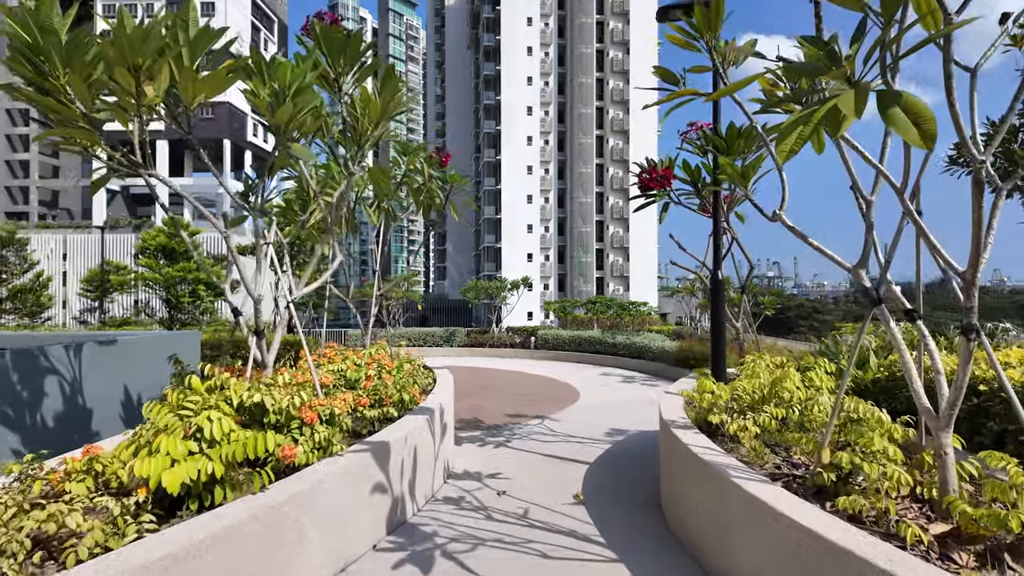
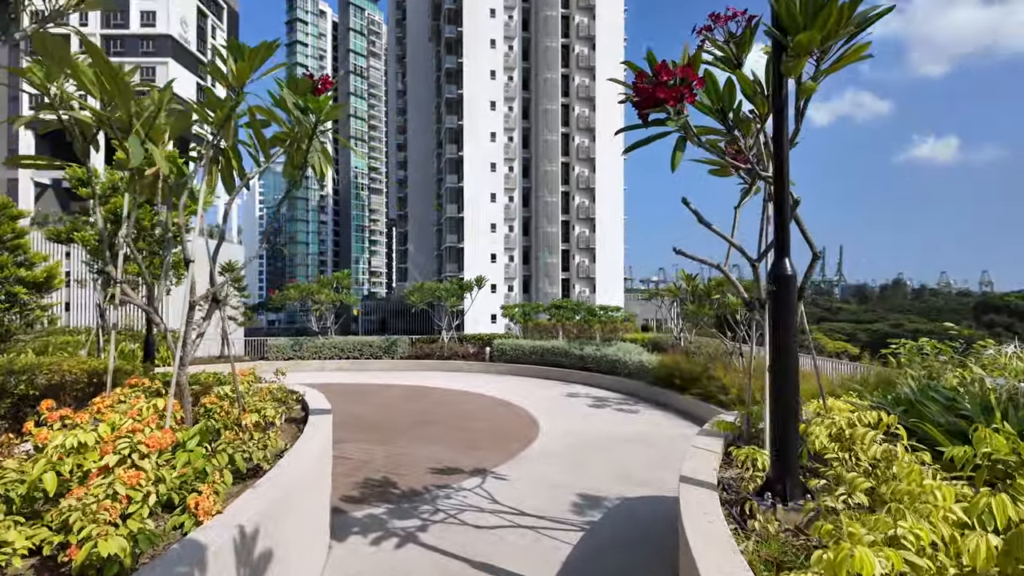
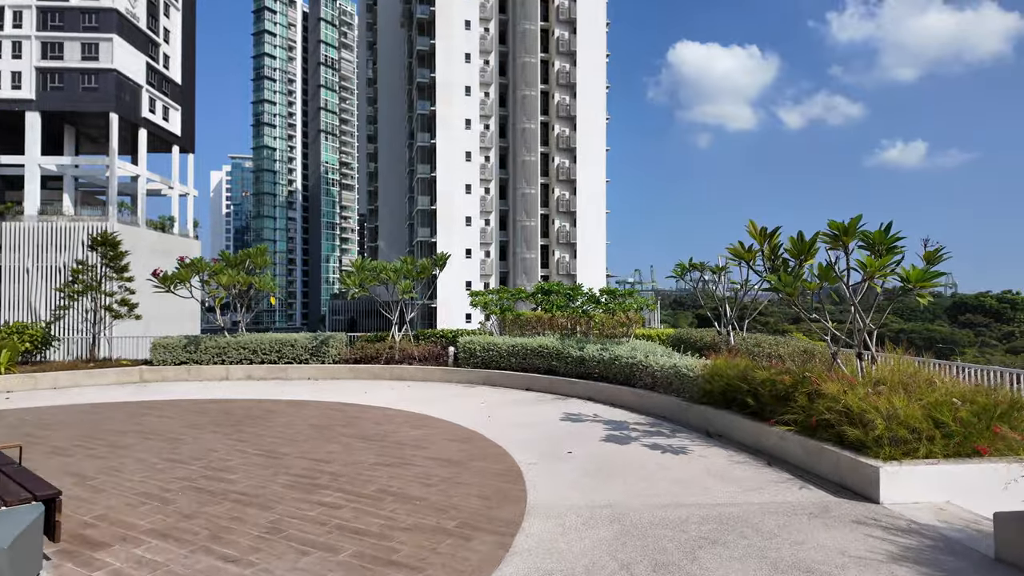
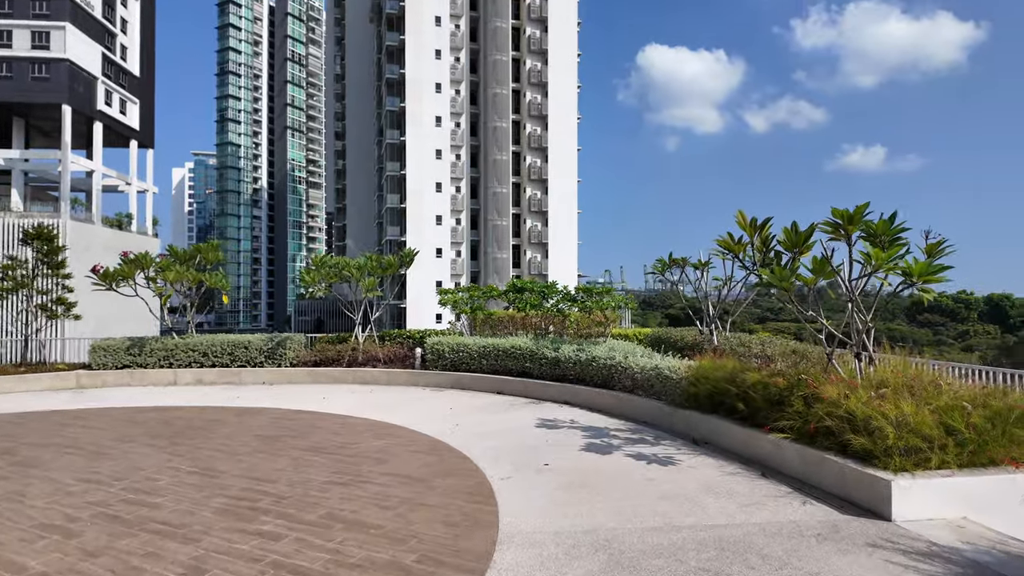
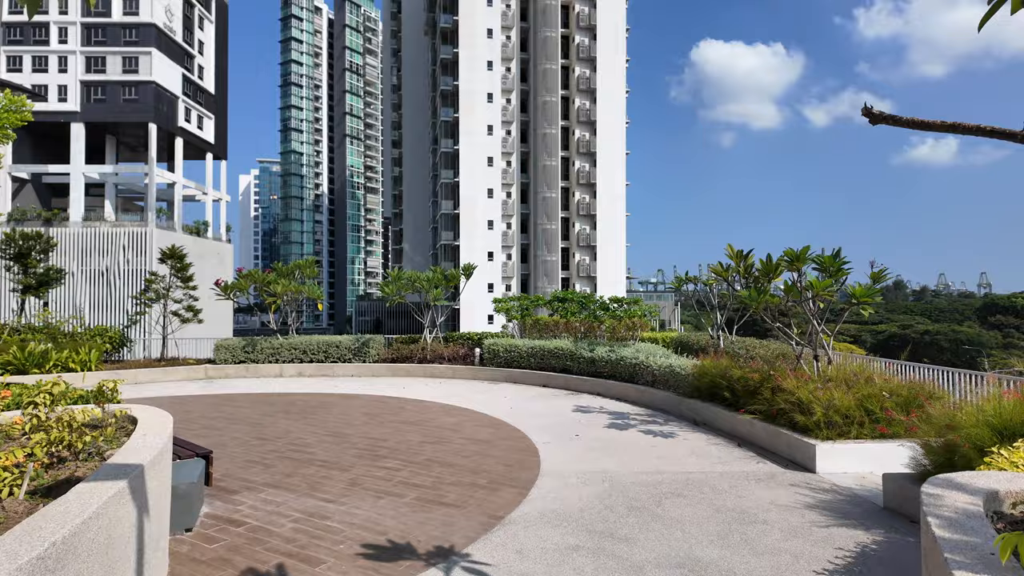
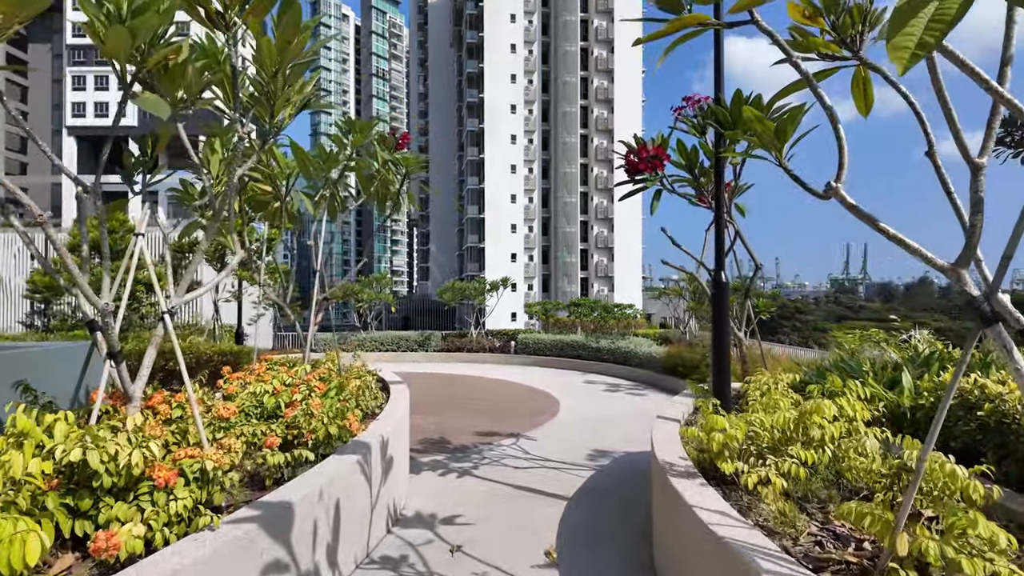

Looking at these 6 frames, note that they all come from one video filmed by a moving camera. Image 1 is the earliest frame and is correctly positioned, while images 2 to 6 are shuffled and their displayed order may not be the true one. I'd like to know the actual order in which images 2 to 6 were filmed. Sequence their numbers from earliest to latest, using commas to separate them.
6, 2, 5, 3, 4
